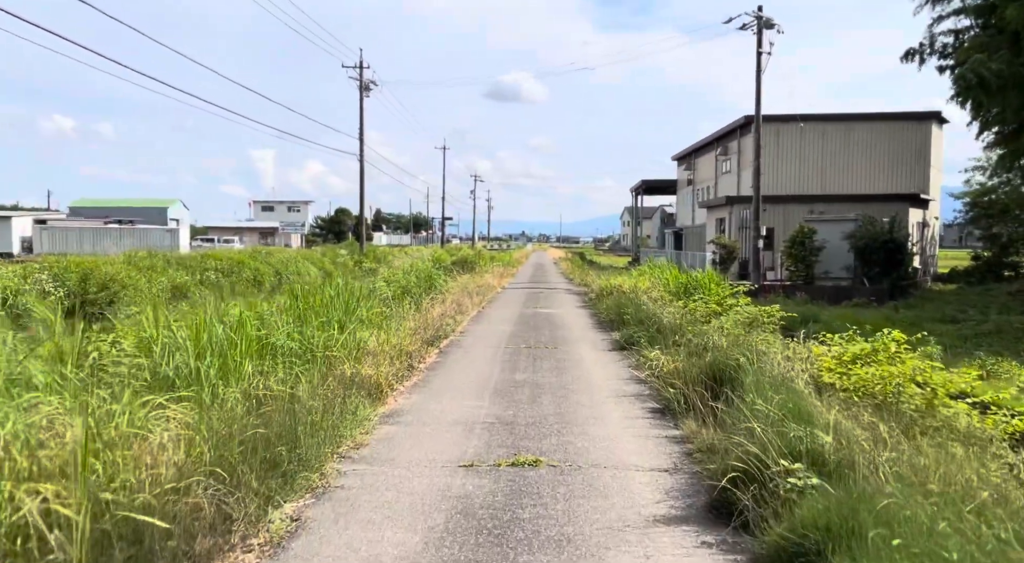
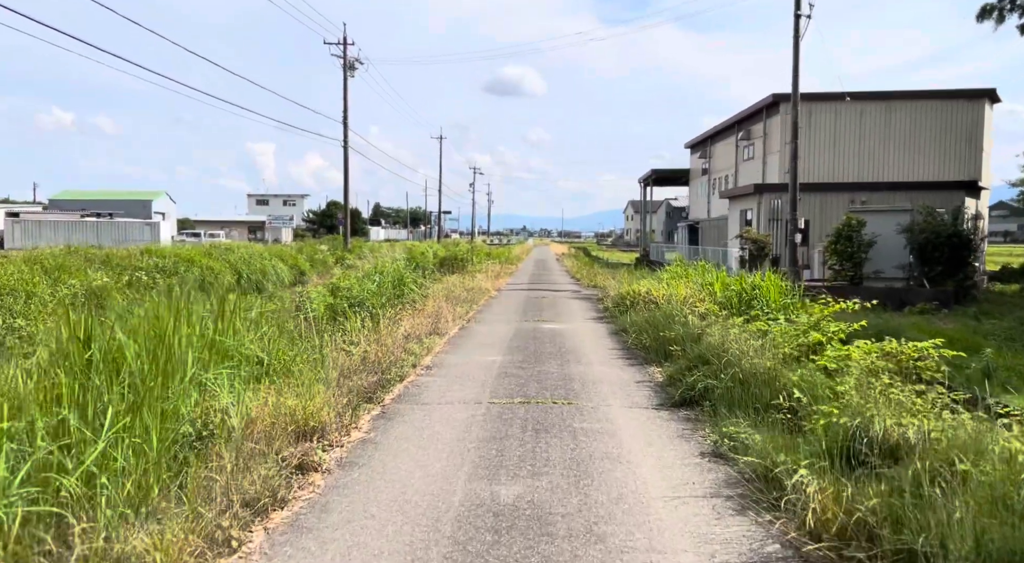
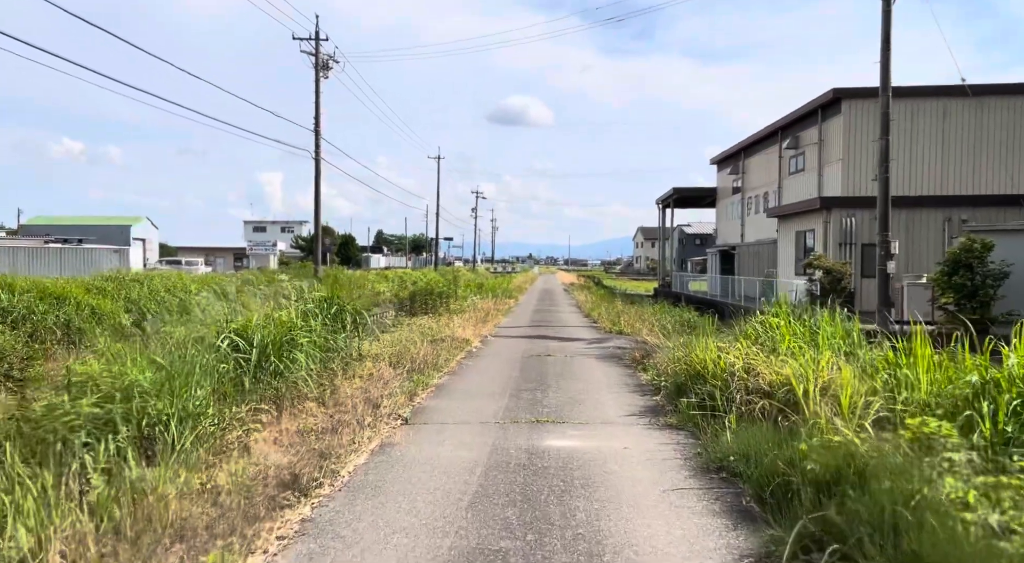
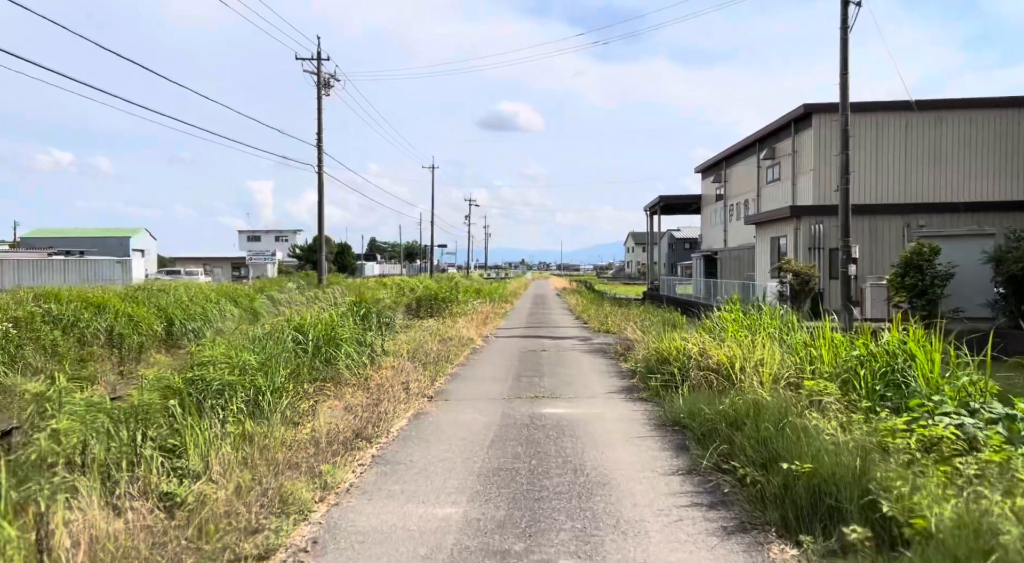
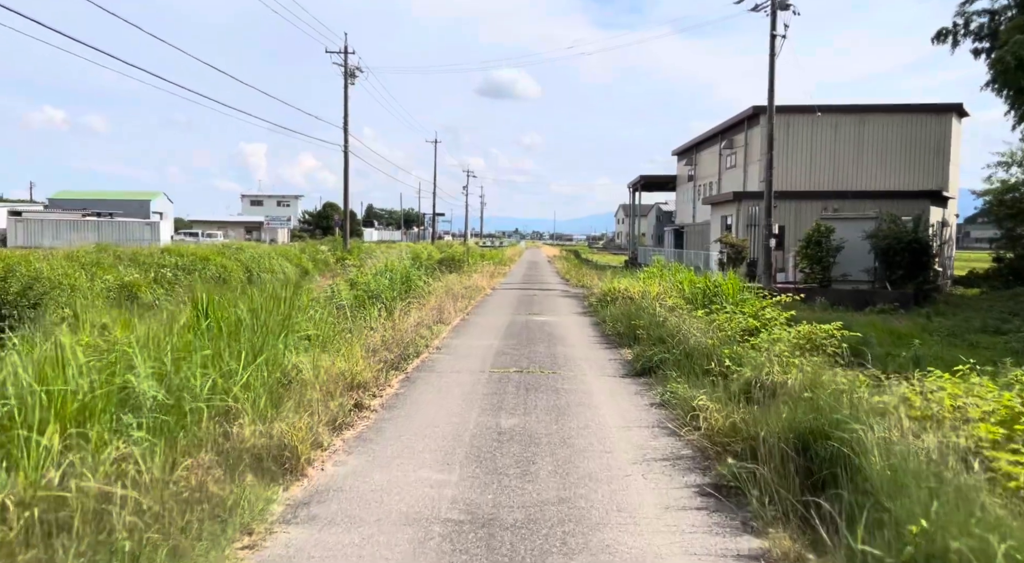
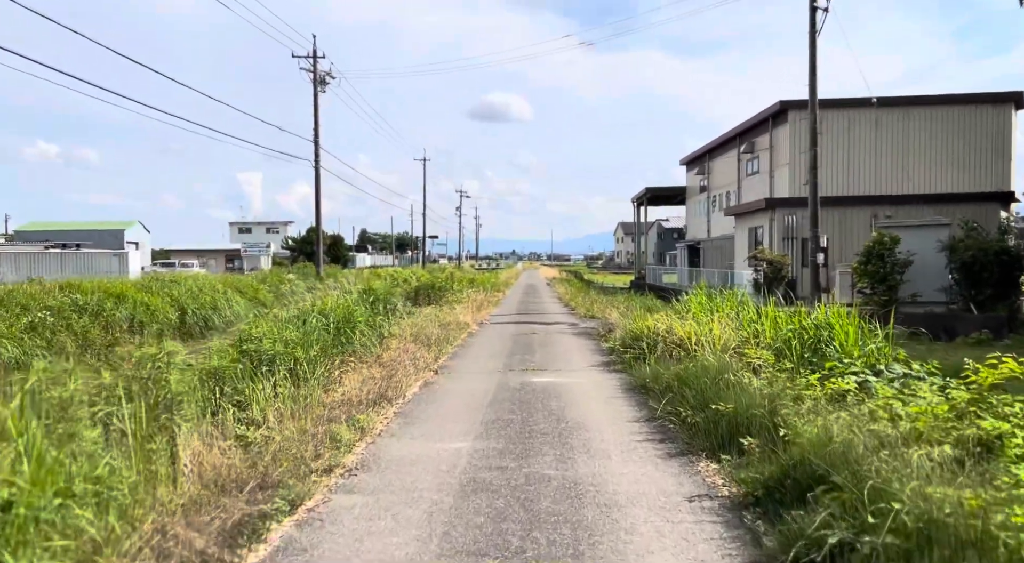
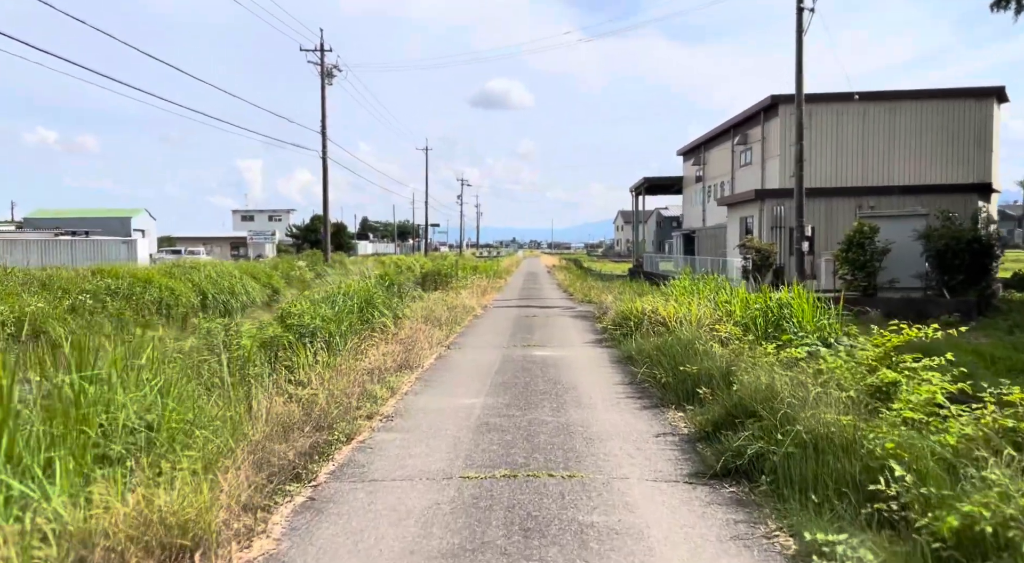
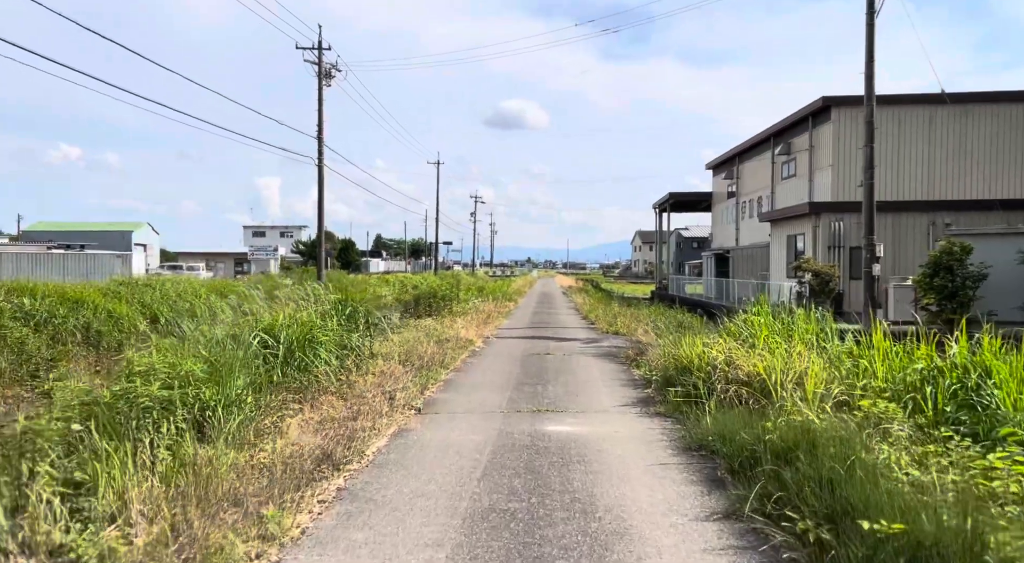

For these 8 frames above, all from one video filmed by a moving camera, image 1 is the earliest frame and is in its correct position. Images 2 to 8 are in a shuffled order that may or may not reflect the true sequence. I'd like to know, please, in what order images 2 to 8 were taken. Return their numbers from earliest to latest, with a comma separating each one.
5, 2, 7, 6, 4, 8, 3
